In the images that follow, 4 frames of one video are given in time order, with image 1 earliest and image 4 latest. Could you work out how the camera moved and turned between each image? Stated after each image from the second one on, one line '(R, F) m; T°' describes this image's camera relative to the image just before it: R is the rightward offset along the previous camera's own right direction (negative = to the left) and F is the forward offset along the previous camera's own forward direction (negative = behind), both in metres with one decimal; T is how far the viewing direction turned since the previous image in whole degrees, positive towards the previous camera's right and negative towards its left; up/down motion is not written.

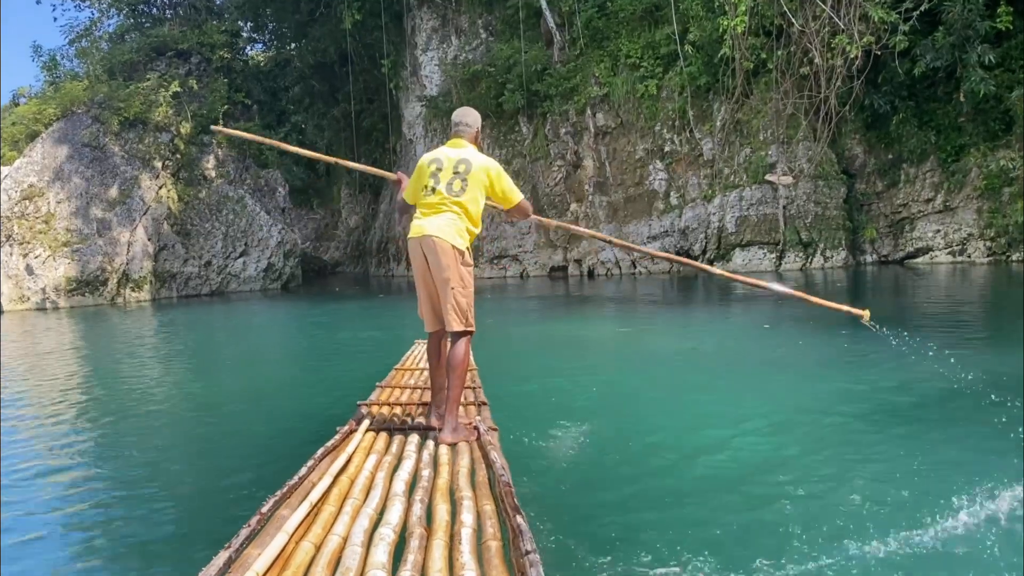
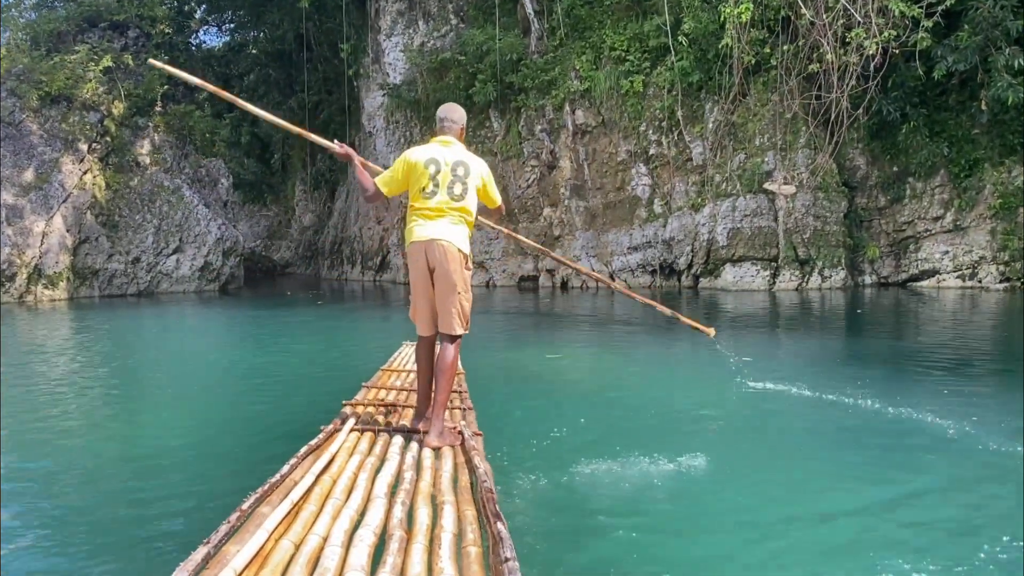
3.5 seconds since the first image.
(0.0, +1.2) m; +3°
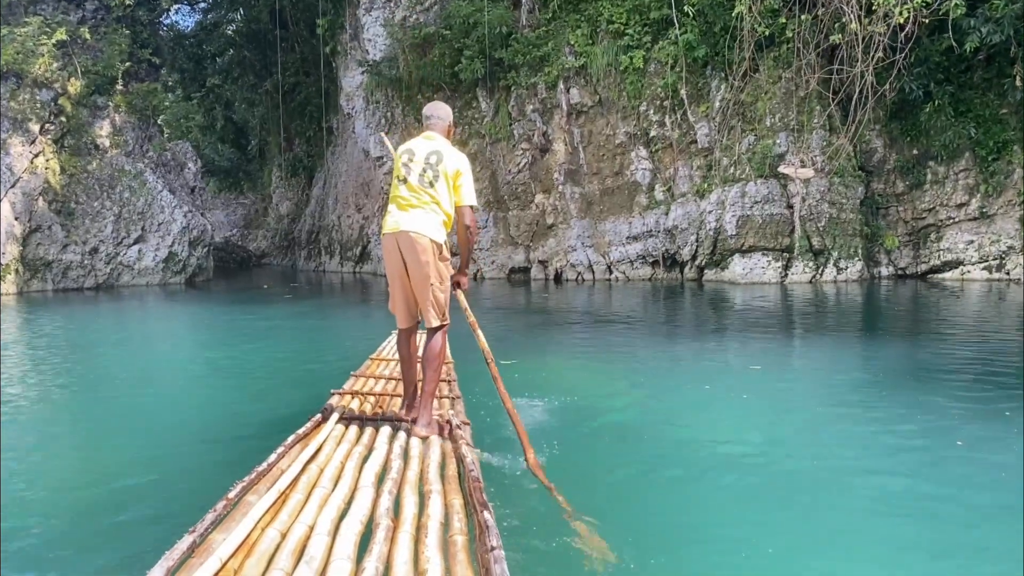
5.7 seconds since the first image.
(-0.1, +0.8) m; +1°
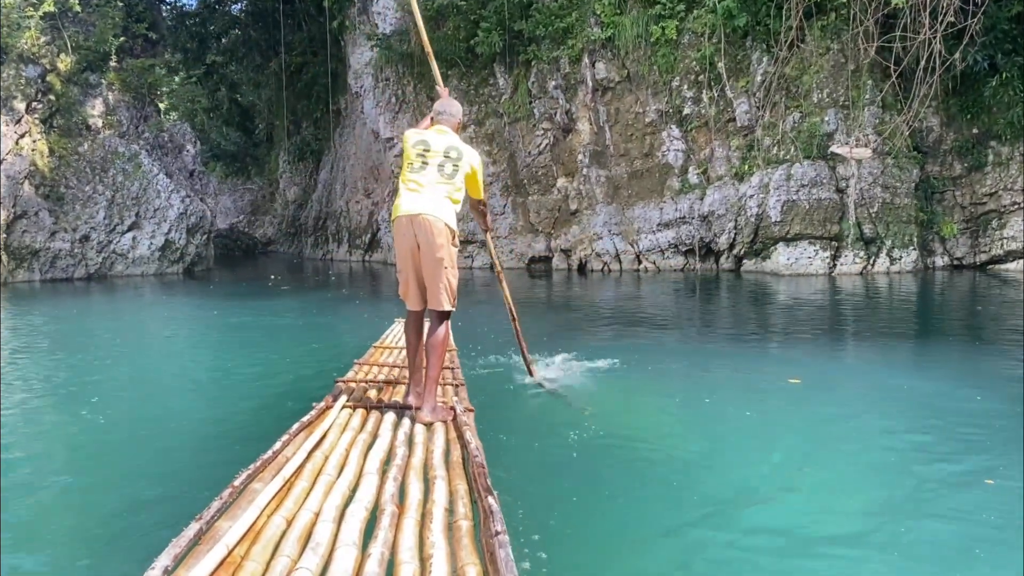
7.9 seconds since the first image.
(-0.2, +0.7) m; 0°
